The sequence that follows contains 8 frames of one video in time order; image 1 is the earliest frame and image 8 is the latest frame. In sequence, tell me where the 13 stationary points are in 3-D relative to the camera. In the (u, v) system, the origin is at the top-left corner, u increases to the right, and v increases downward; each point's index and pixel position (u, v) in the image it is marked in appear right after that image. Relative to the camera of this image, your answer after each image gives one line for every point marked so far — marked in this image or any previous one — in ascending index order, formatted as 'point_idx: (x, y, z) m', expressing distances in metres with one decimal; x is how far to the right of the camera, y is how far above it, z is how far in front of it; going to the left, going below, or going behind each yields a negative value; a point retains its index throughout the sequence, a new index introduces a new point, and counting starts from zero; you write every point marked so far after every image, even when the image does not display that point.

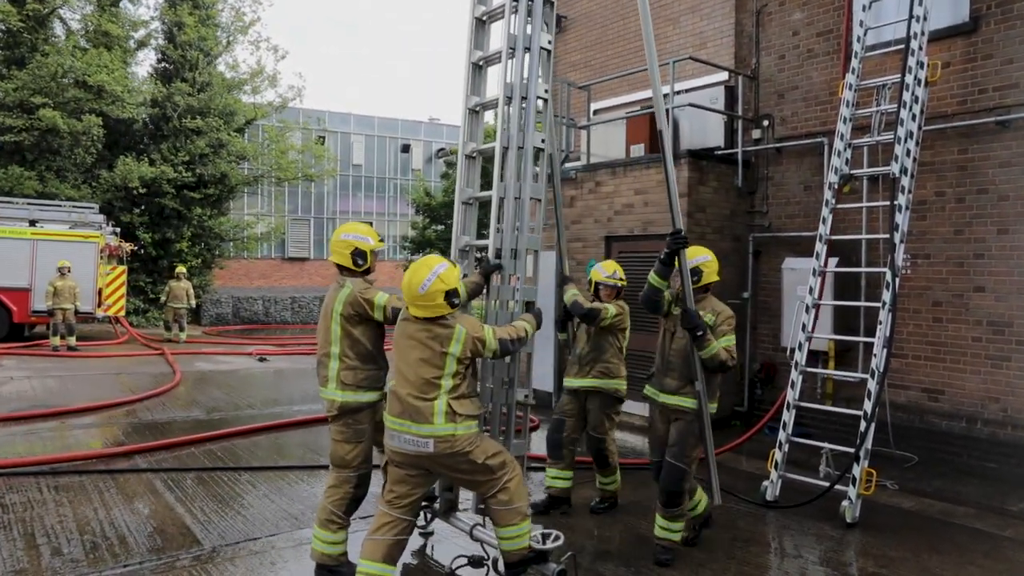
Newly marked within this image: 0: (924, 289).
0: (+3.7, 0.0, +6.4) m
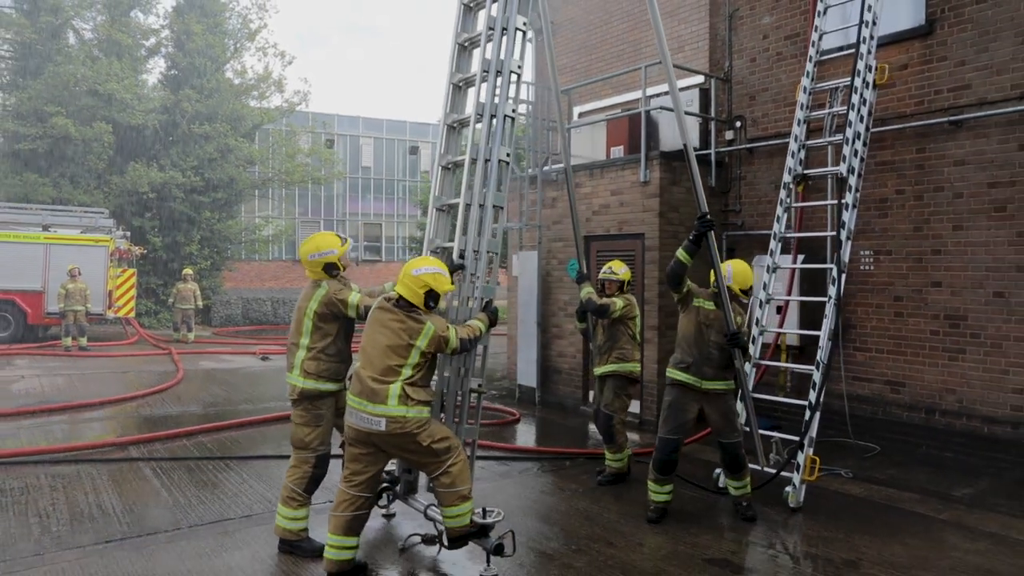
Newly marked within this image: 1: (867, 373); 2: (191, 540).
0: (+3.5, 0.0, +6.6) m
1: (+3.4, -0.8, +6.7) m
2: (-2.0, -1.5, +4.3) m
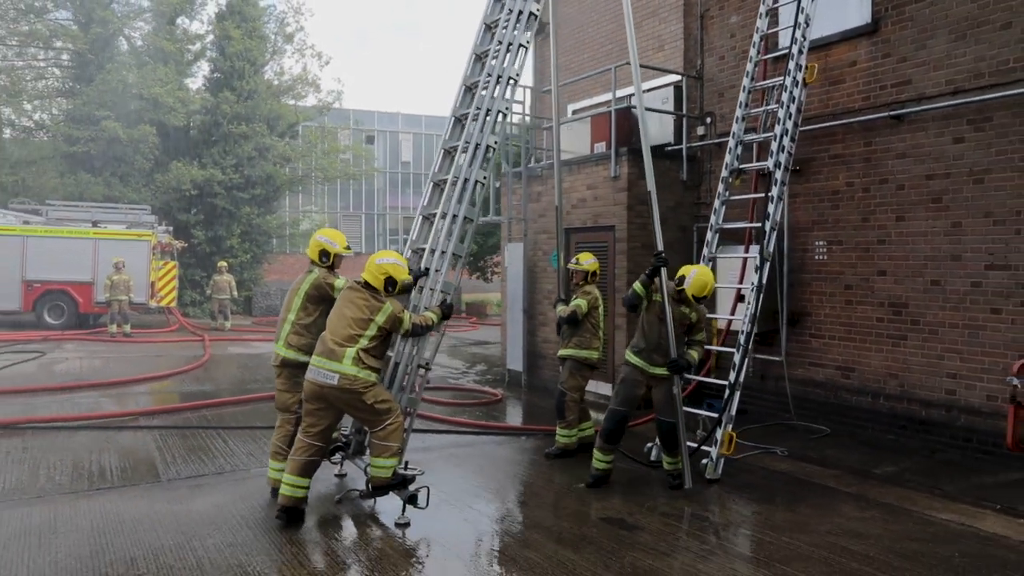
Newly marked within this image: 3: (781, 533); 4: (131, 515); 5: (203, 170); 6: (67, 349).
0: (+3.2, +0.1, +6.9) m
1: (+3.1, -0.7, +7.0) m
2: (-2.5, -1.4, +5.0) m
3: (+1.6, -1.5, +4.3) m
4: (-2.5, -1.4, +4.5) m
5: (-8.5, +3.2, +19.5) m
6: (-7.6, -1.1, +12.1) m
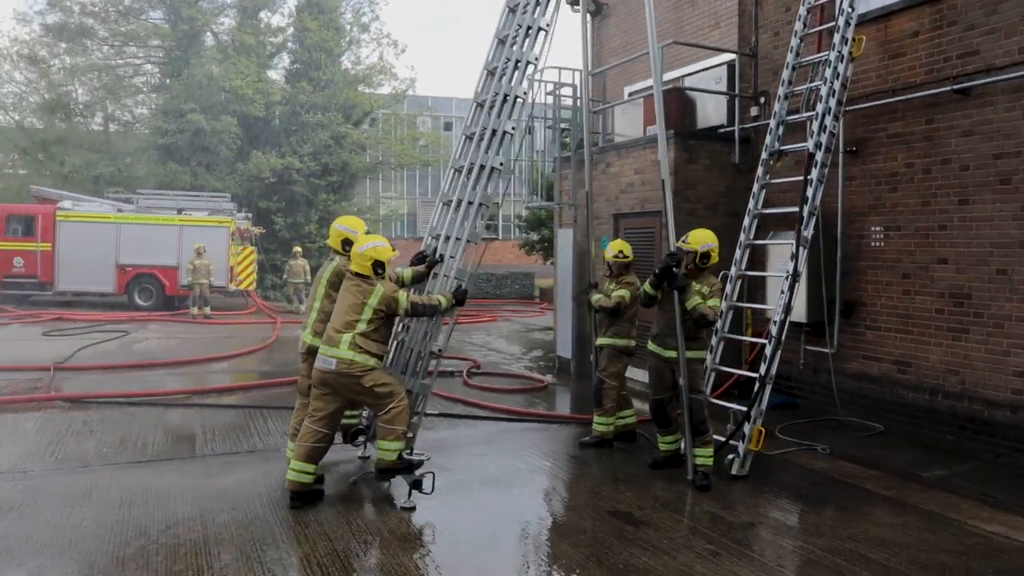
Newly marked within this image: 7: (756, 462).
0: (+3.5, +0.2, +6.4) m
1: (+3.4, -0.6, +6.6) m
2: (-2.4, -1.3, +5.2) m
3: (+1.7, -1.4, +4.1) m
4: (-2.4, -1.3, +4.8) m
5: (-6.6, +3.7, +20.2) m
6: (-6.6, -0.8, +12.9) m
7: (+1.9, -1.3, +5.5) m
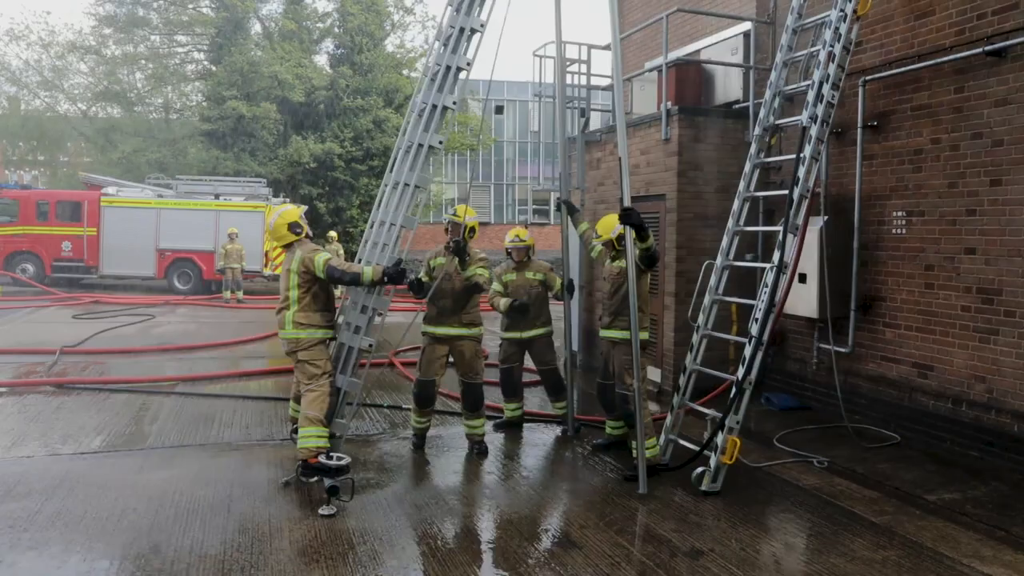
0: (+3.2, +0.3, +5.6) m
1: (+3.2, -0.5, +5.8) m
2: (-2.7, -1.2, +5.1) m
3: (+1.2, -1.4, +3.6) m
4: (-2.8, -1.3, +4.6) m
5: (-5.4, +4.1, +20.3) m
6: (-6.2, -0.5, +13.1) m
7: (+1.5, -1.3, +4.9) m
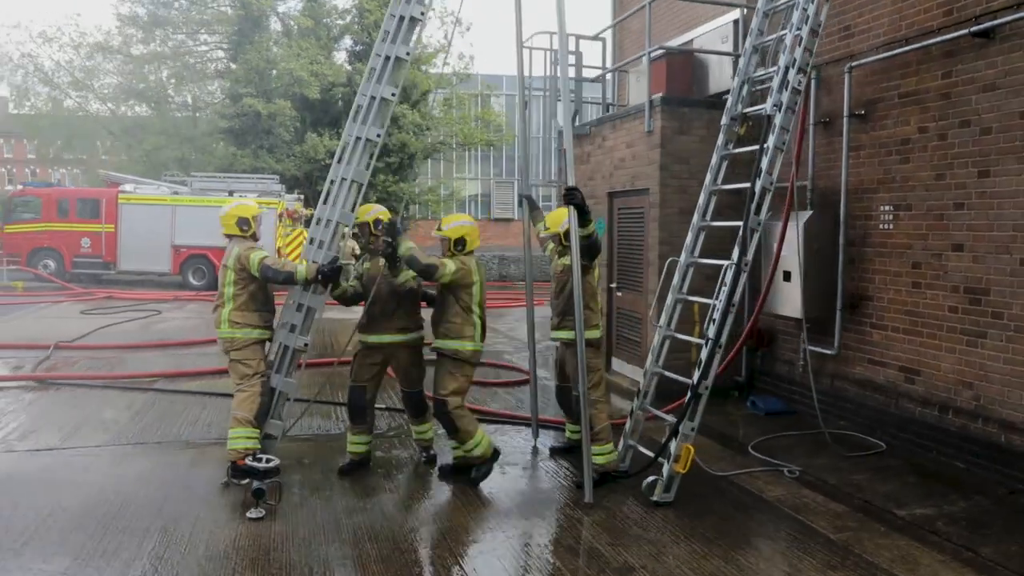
0: (+2.9, +0.3, +5.3) m
1: (+2.9, -0.5, +5.5) m
2: (-3.0, -1.2, +5.0) m
3: (+0.8, -1.4, +3.3) m
4: (-3.1, -1.2, +4.6) m
5: (-4.9, +4.2, +20.3) m
6: (-6.1, -0.4, +13.2) m
7: (+1.2, -1.3, +4.6) m
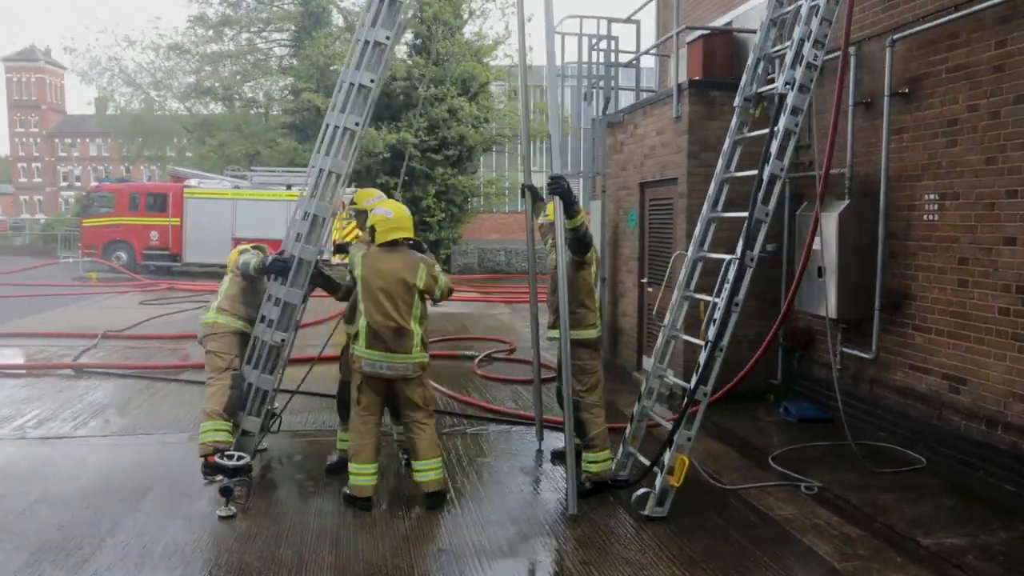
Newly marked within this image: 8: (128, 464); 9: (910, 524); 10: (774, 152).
0: (+2.9, +0.3, +4.7) m
1: (+2.9, -0.5, +4.9) m
2: (-3.0, -1.1, +5.1) m
3: (+0.6, -1.4, +3.0) m
4: (-3.2, -1.2, +4.7) m
5: (-3.3, +4.5, +20.5) m
6: (-5.2, -0.2, +13.6) m
7: (+1.1, -1.3, +4.3) m
8: (-2.6, -1.2, +4.8) m
9: (+2.2, -1.3, +3.9) m
10: (+1.4, +0.7, +3.9) m
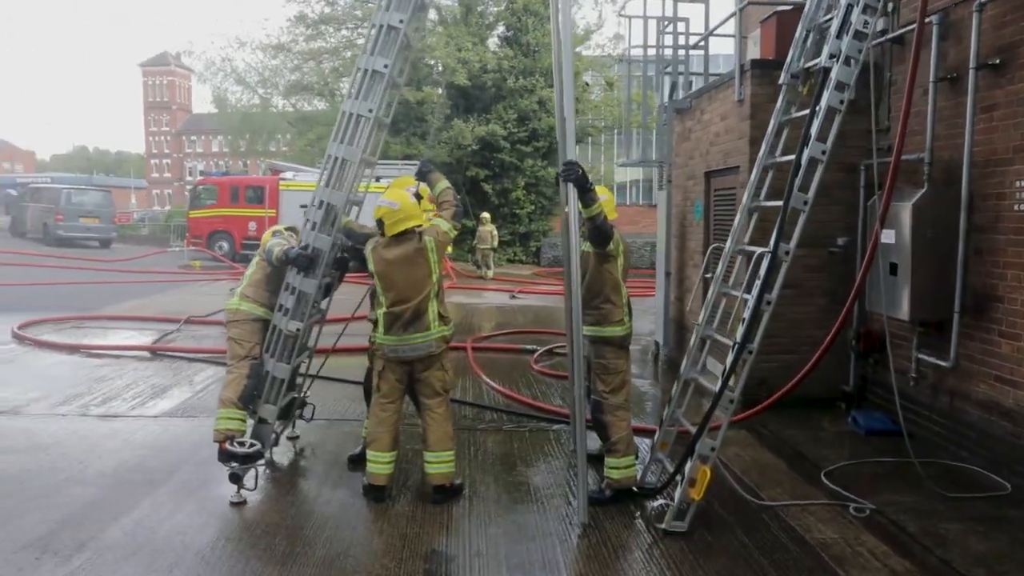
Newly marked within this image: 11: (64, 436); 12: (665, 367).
0: (+3.1, +0.3, +4.1) m
1: (+3.0, -0.5, +4.3) m
2: (-2.8, -1.0, +5.3) m
3: (+0.5, -1.4, +2.7) m
4: (-3.0, -1.1, +4.9) m
5: (-0.7, +4.7, +20.5) m
6: (-3.7, 0.0, +14.0) m
7: (+1.2, -1.2, +3.9) m
8: (-2.4, -1.1, +5.0) m
9: (+2.2, -1.3, +3.4) m
10: (+1.5, +0.8, +3.5) m
11: (-3.2, -1.1, +5.1) m
12: (+1.7, -0.9, +7.8) m
